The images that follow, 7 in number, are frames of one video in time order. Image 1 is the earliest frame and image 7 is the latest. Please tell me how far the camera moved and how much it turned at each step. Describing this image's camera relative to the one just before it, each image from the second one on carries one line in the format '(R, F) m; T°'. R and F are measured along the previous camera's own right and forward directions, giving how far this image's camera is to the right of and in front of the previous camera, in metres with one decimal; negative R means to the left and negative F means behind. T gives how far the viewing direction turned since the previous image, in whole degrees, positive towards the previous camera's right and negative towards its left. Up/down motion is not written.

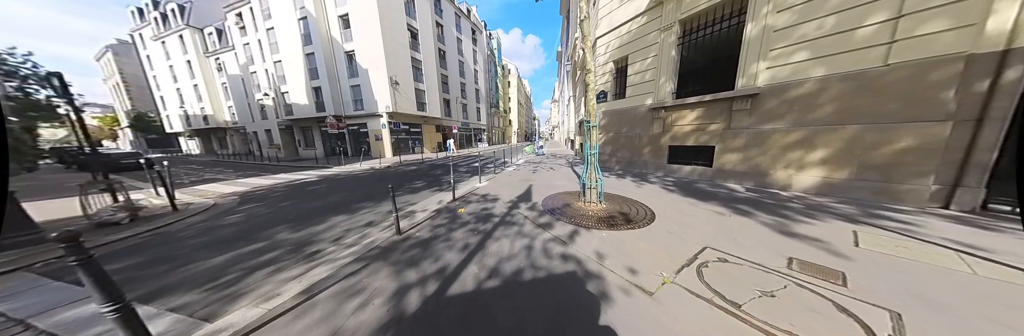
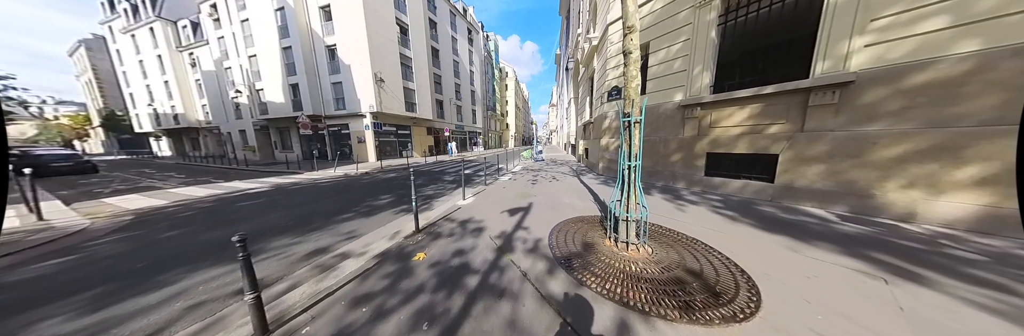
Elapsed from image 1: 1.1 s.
(+0.1, +1.7) m; +1°
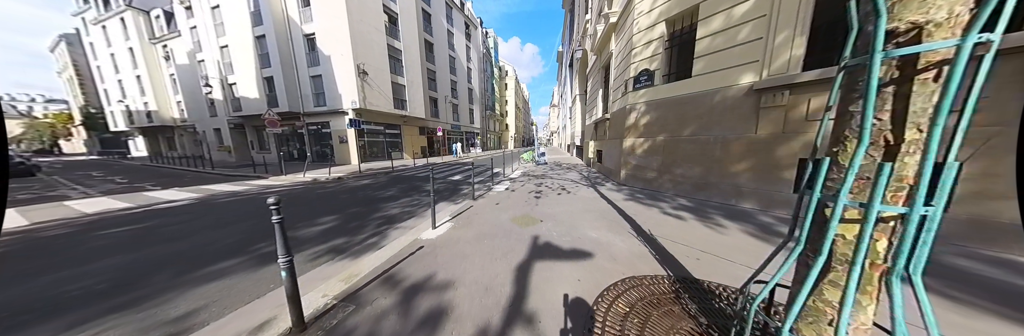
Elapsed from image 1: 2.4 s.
(+0.1, +1.8) m; 0°
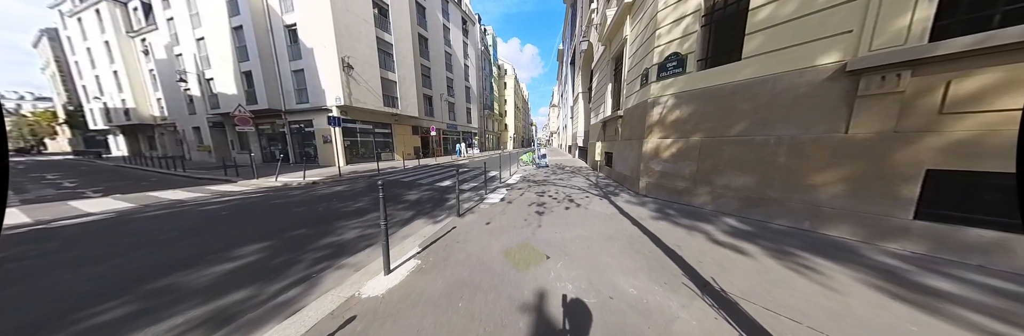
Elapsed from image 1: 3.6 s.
(+0.1, +1.2) m; 0°
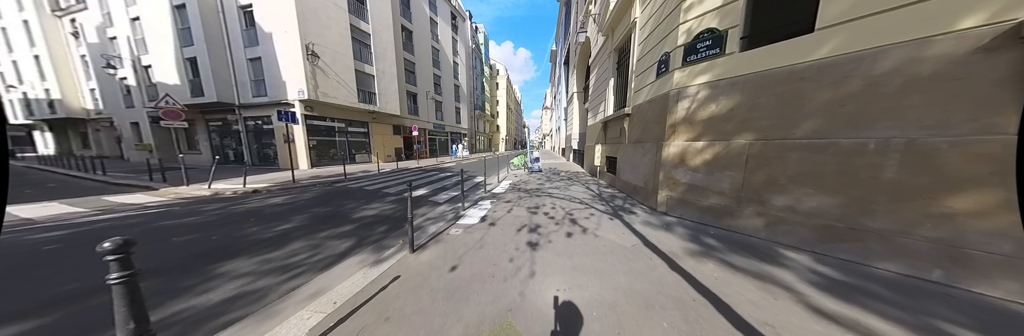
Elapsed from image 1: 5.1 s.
(+0.2, +1.3) m; +2°
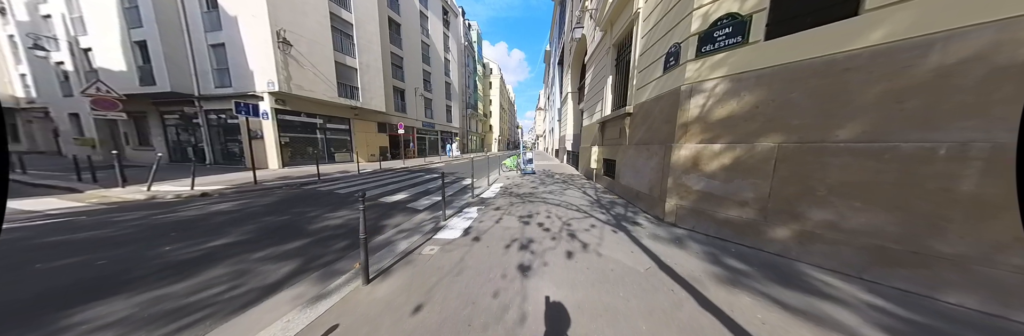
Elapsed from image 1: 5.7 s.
(+0.1, +0.6) m; +2°
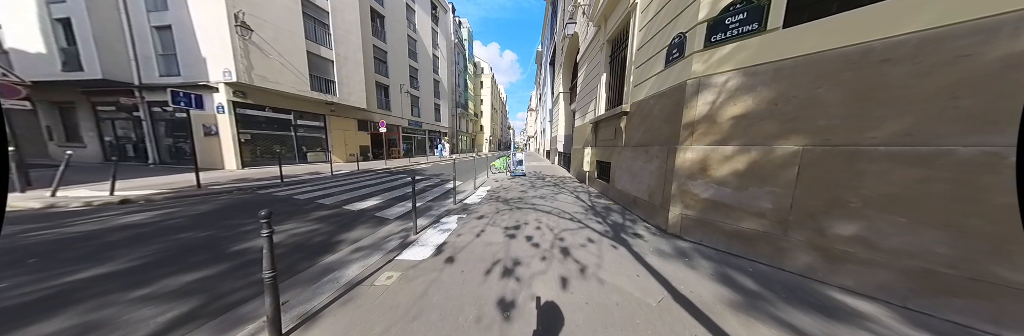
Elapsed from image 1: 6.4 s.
(+0.1, +0.6) m; +3°
